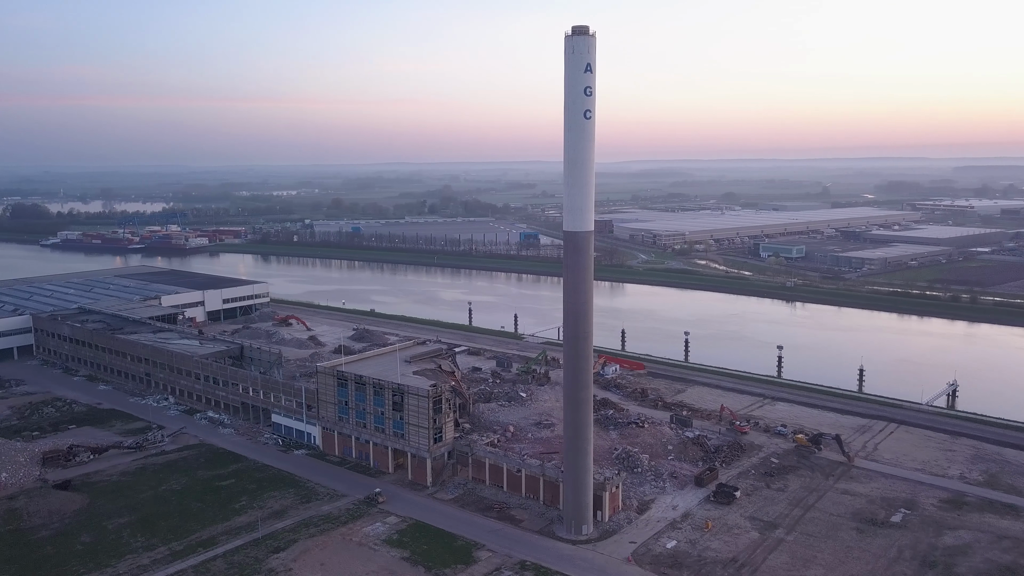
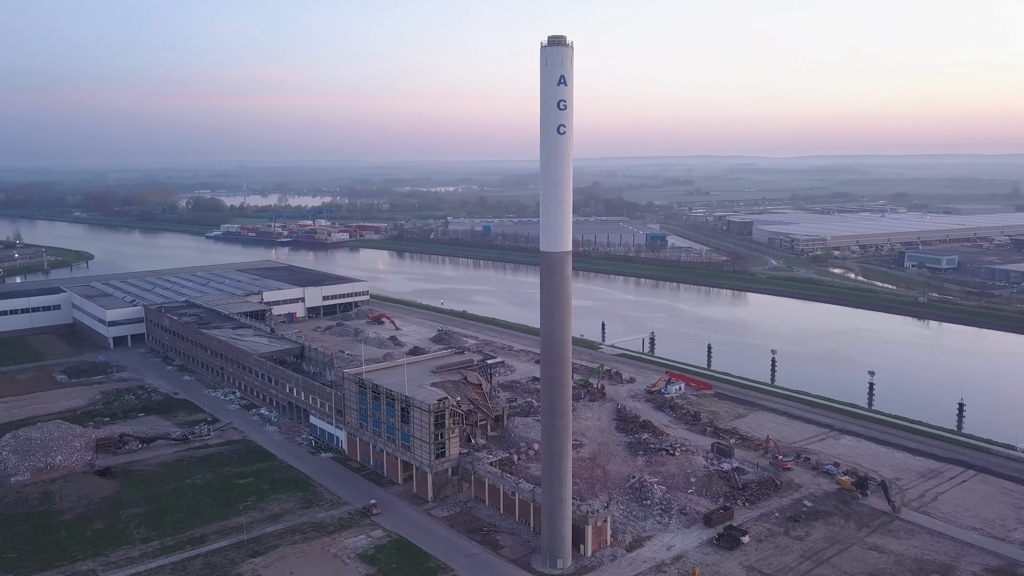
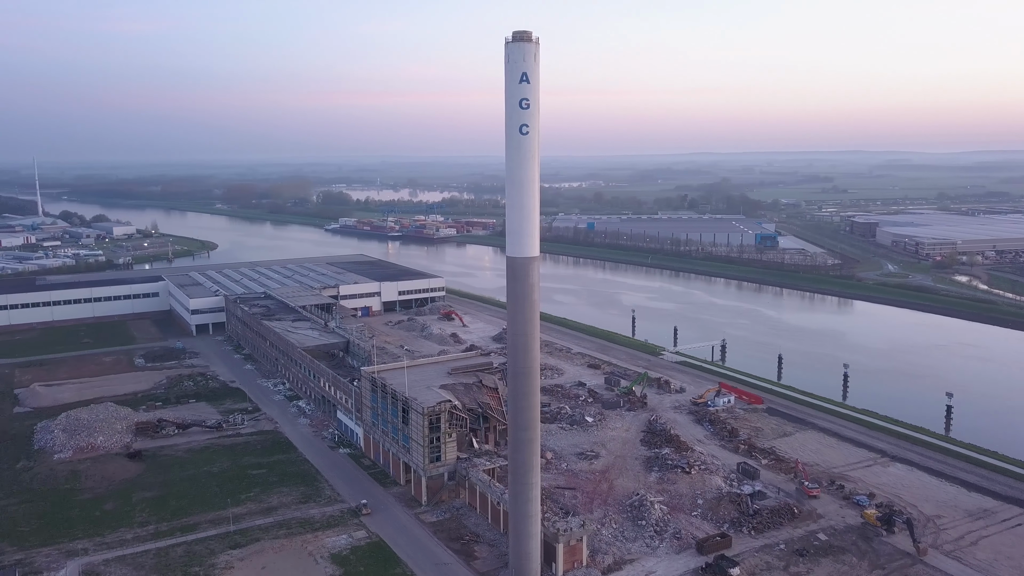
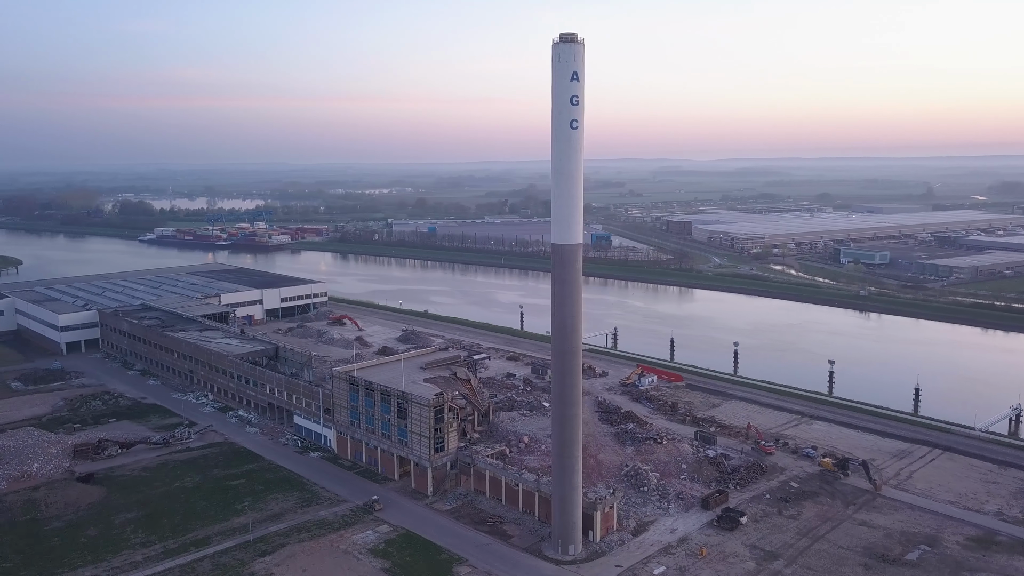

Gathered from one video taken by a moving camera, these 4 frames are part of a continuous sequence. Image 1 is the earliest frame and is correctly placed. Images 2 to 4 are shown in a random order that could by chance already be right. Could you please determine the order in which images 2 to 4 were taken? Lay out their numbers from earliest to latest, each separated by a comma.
4, 2, 3
